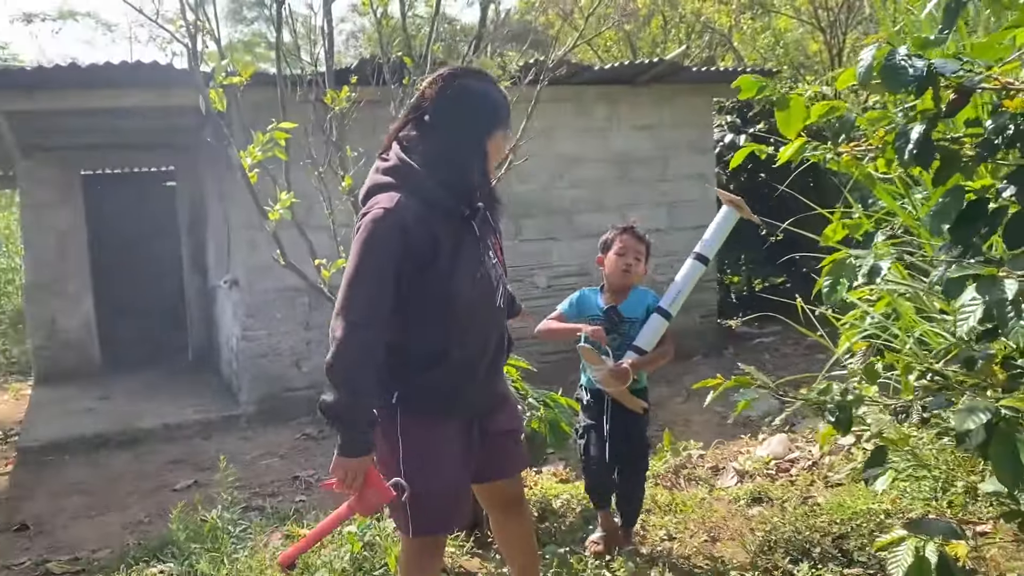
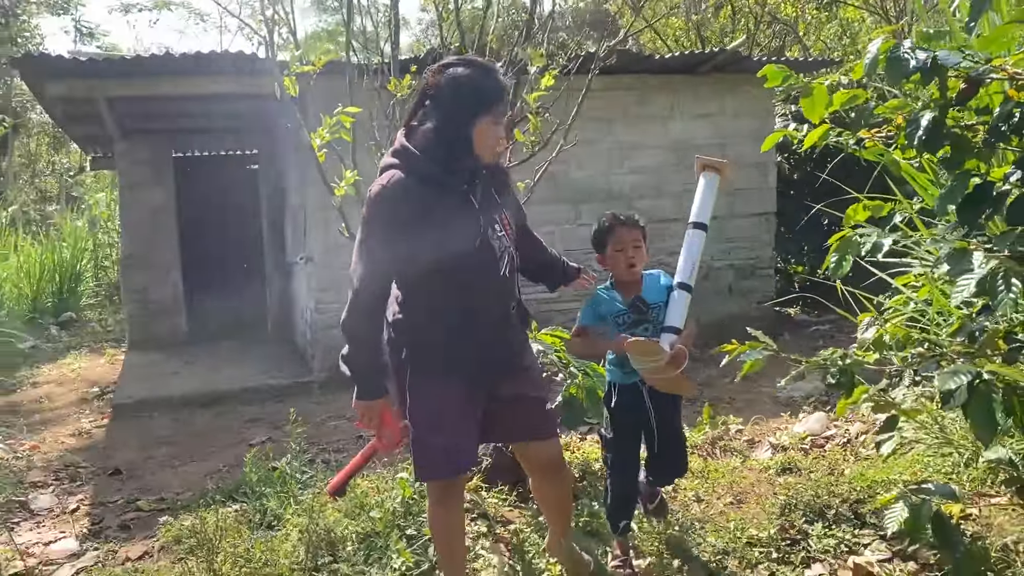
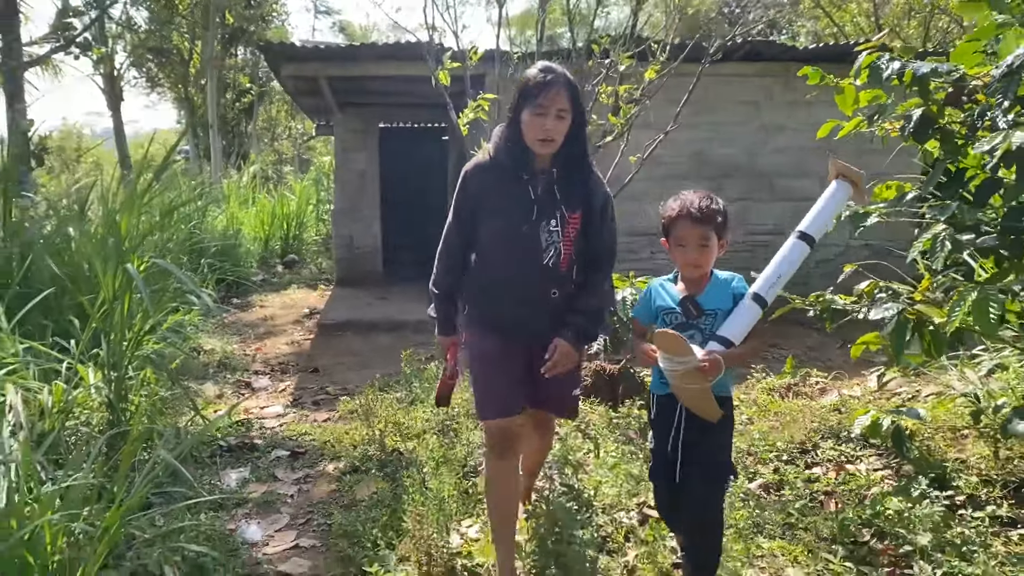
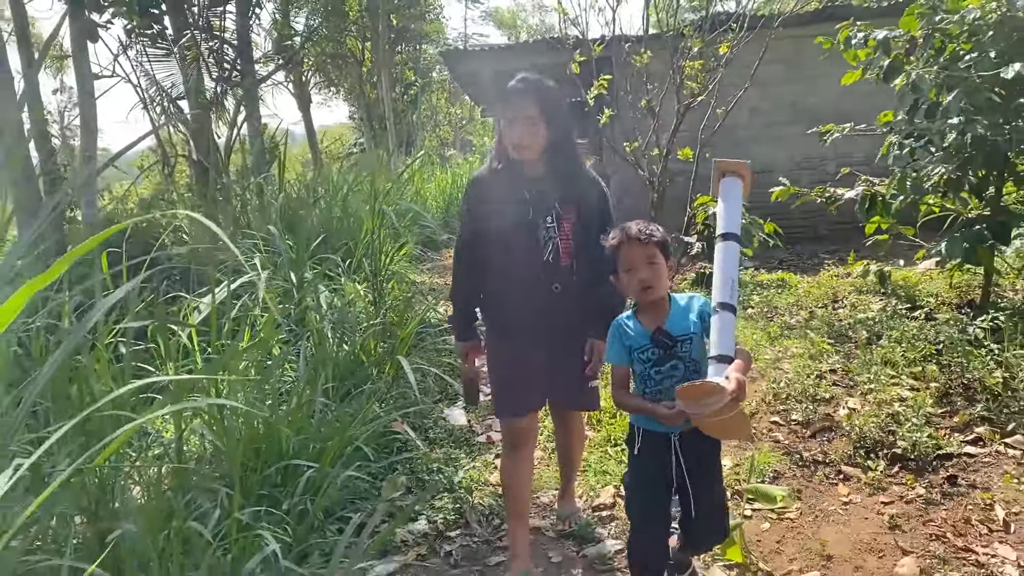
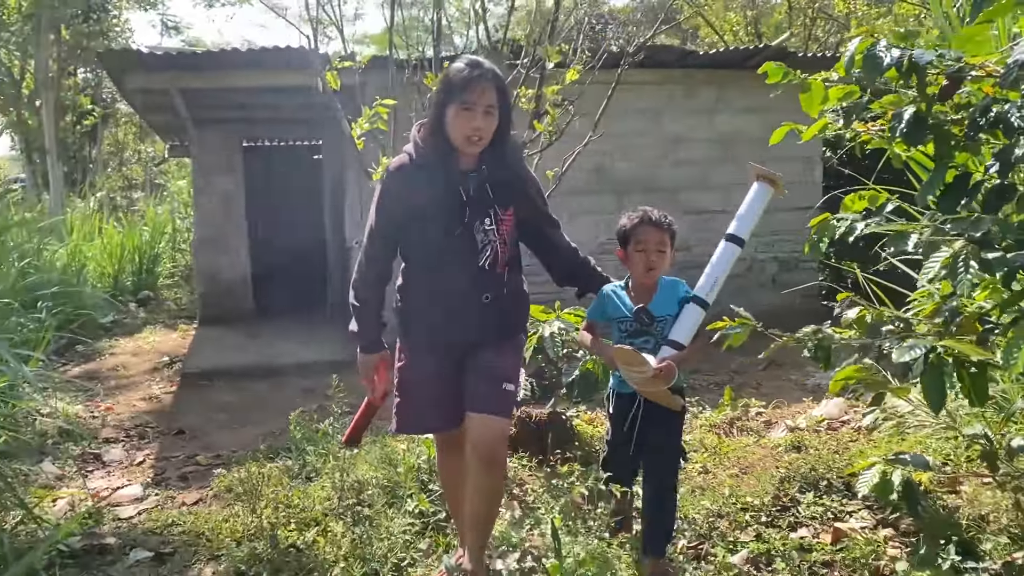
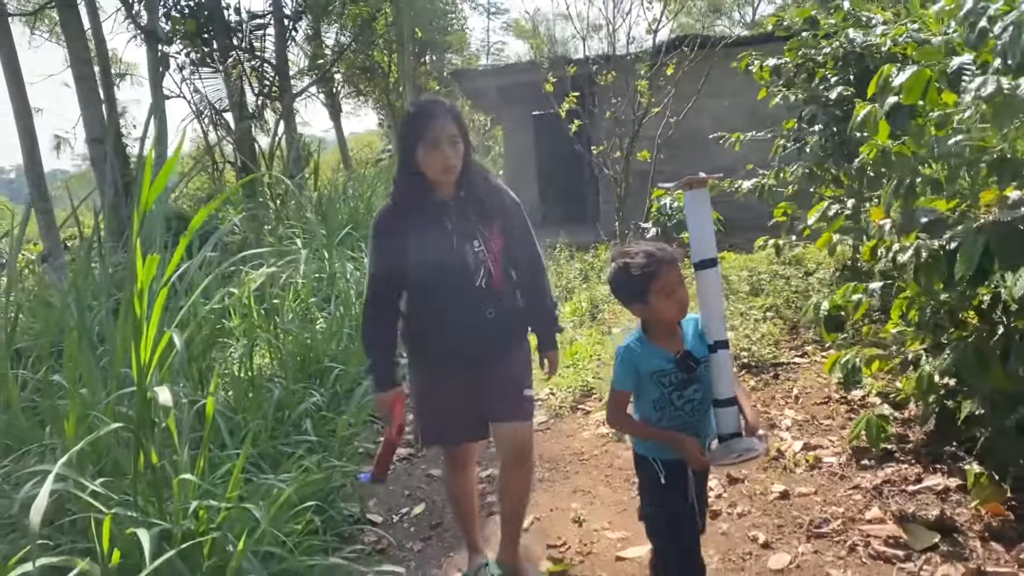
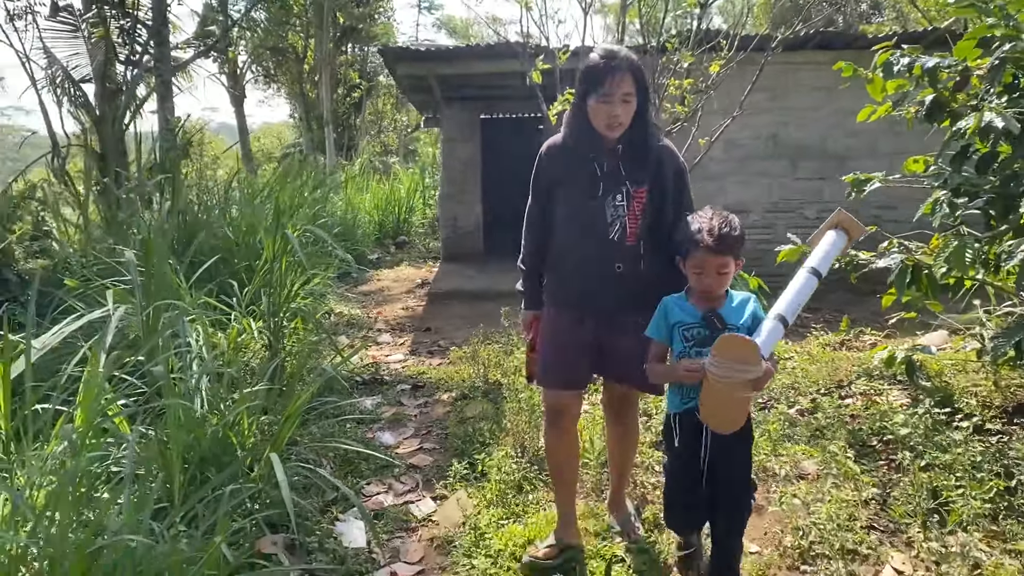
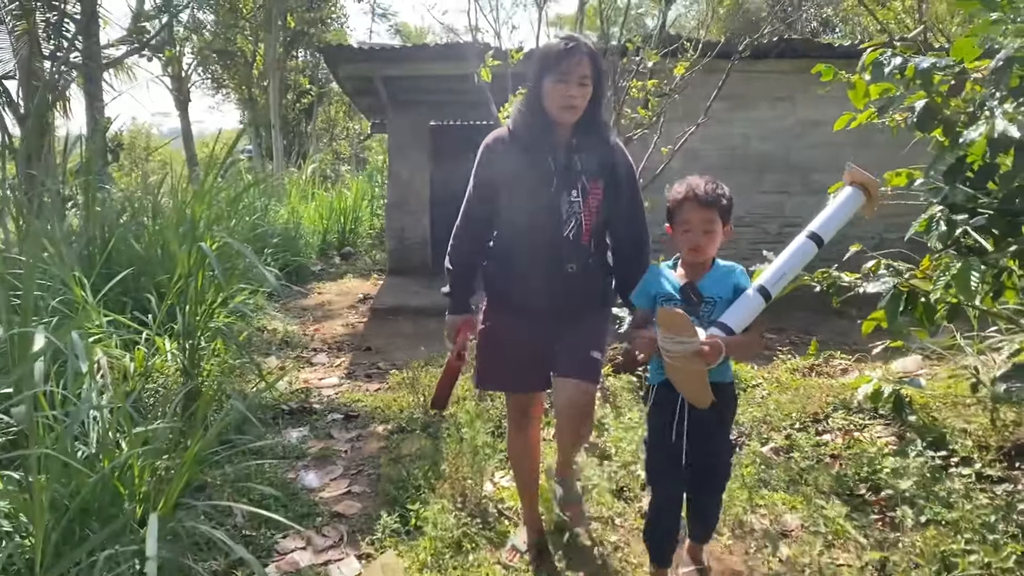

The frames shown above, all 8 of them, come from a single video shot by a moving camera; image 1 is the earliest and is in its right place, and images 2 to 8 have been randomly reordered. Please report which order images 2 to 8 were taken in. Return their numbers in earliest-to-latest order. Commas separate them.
2, 5, 3, 8, 7, 4, 6
